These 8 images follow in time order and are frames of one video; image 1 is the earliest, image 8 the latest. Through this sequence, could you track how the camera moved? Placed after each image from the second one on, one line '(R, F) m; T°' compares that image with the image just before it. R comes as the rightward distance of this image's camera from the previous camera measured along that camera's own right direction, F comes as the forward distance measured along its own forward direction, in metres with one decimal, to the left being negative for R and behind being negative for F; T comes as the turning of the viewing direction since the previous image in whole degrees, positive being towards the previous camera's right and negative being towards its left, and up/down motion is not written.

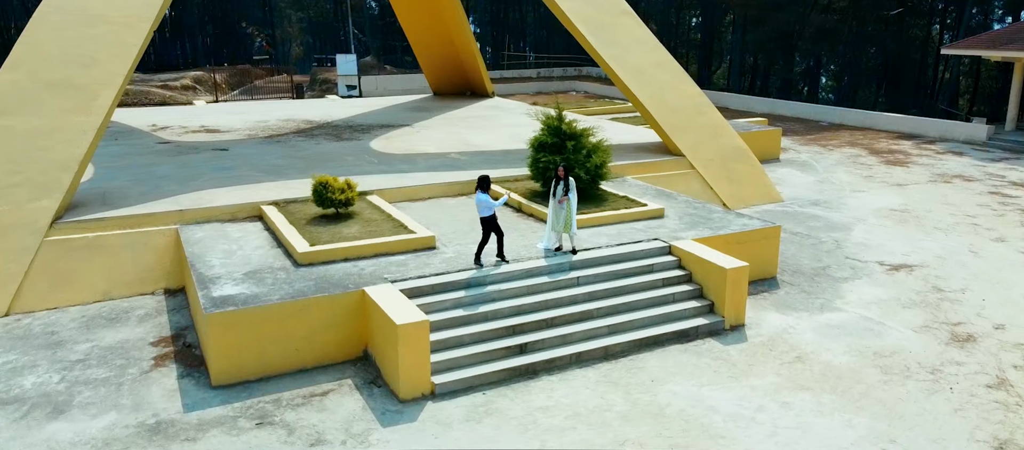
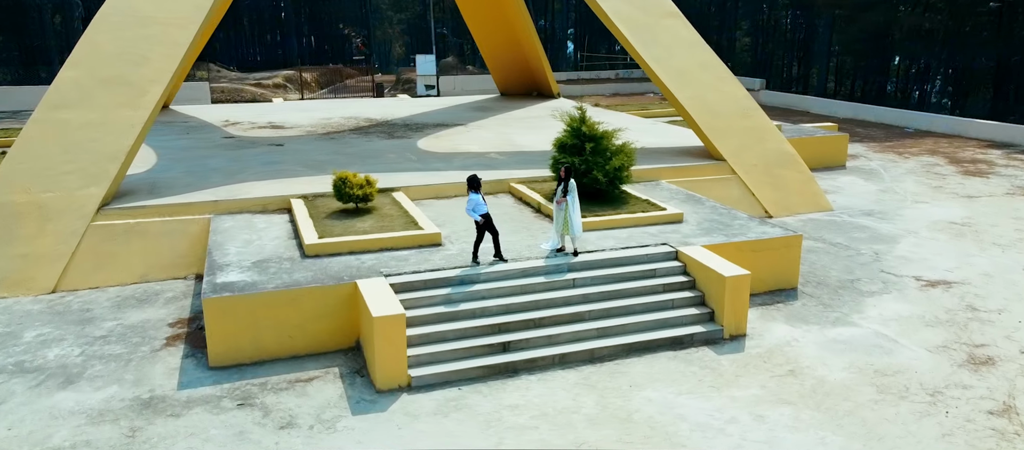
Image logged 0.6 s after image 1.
(+0.8, 0.0) m; -7°
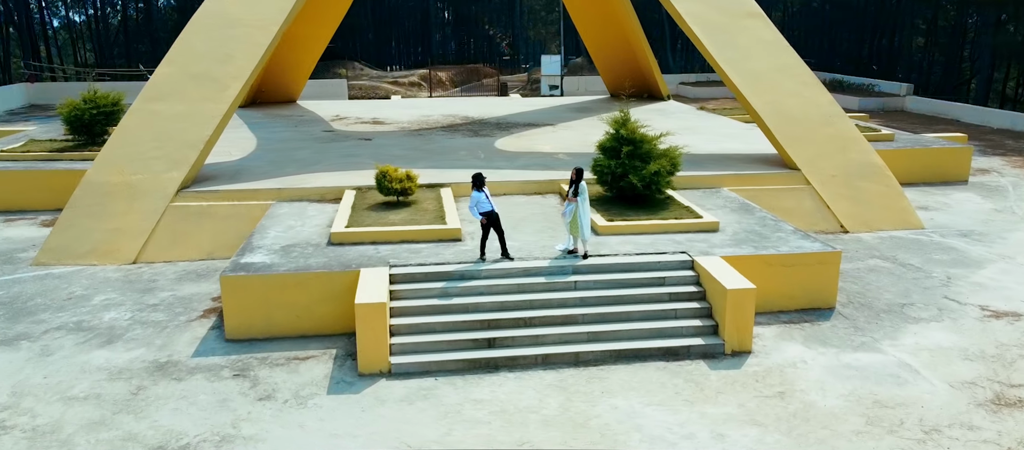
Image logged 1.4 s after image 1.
(+1.2, +0.1) m; -11°
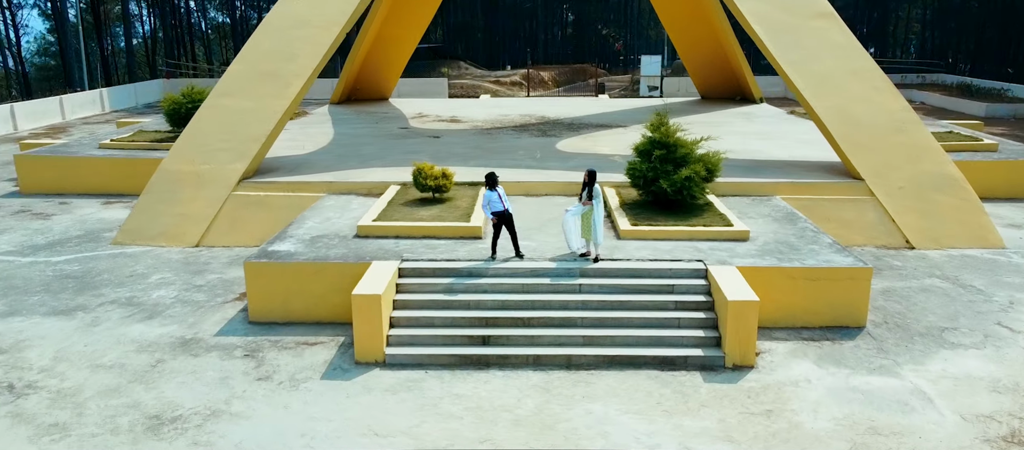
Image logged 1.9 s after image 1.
(+0.9, 0.0) m; -8°
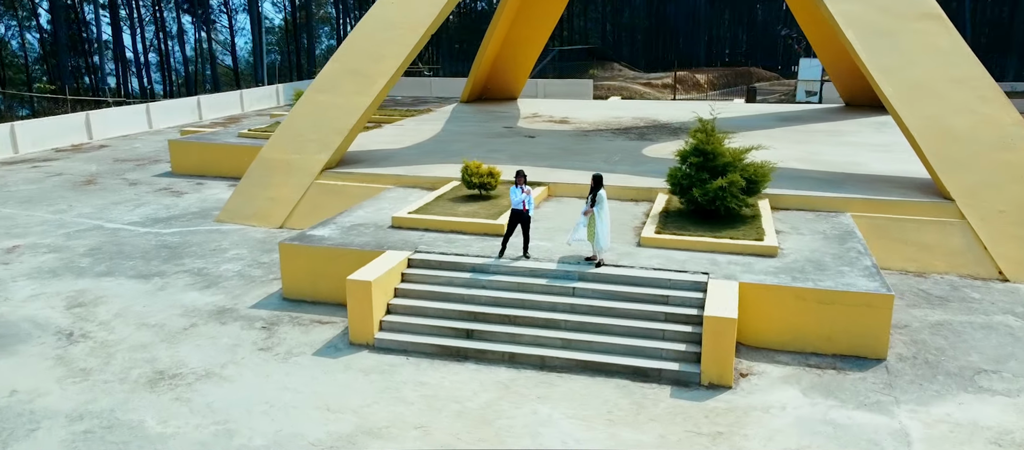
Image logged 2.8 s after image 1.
(+1.5, 0.0) m; -13°
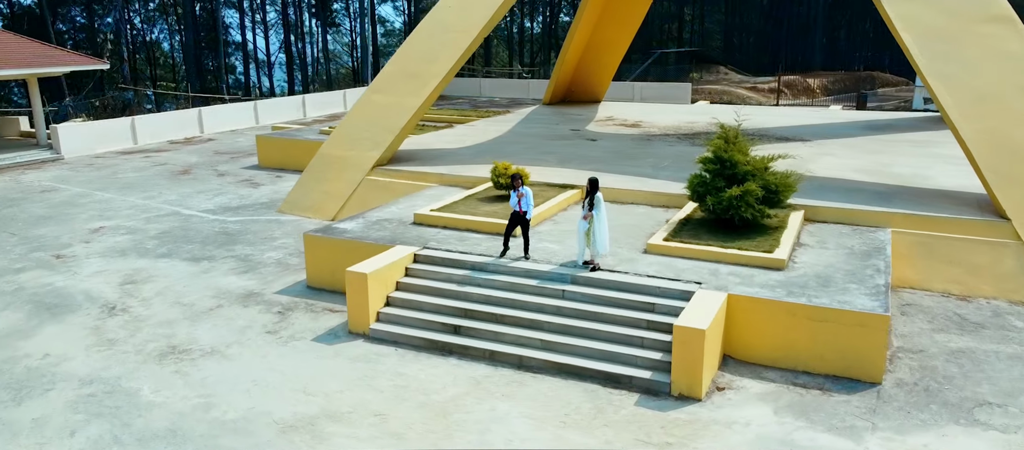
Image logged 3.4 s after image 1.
(+1.0, 0.0) m; -8°
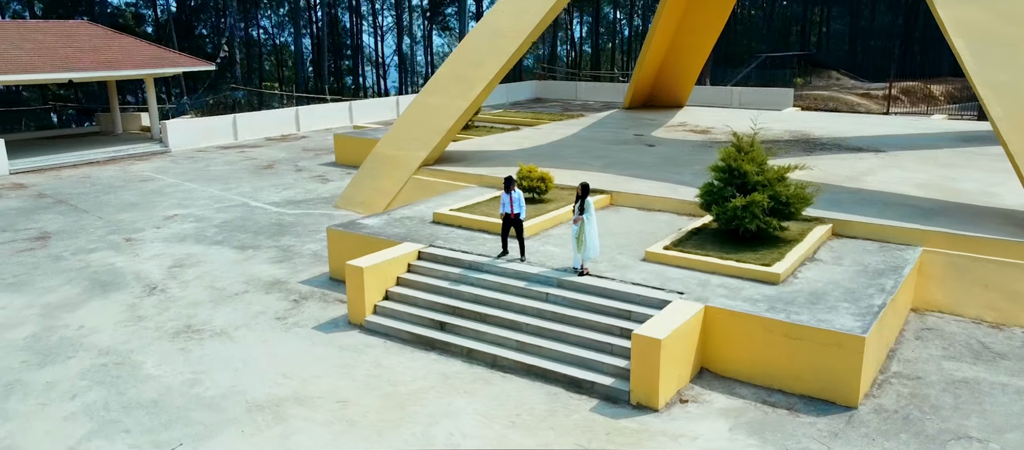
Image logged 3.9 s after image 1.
(+1.1, -0.1) m; -8°
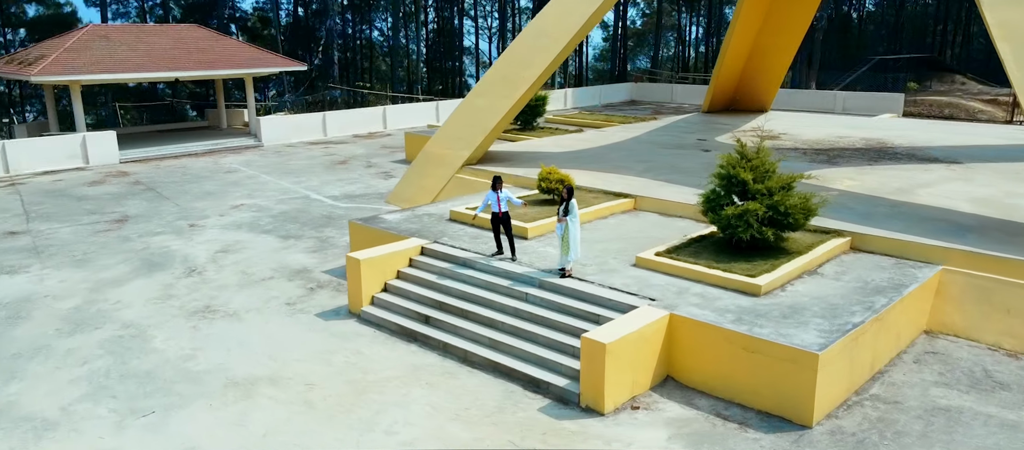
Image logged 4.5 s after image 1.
(+1.2, -0.1) m; -8°
